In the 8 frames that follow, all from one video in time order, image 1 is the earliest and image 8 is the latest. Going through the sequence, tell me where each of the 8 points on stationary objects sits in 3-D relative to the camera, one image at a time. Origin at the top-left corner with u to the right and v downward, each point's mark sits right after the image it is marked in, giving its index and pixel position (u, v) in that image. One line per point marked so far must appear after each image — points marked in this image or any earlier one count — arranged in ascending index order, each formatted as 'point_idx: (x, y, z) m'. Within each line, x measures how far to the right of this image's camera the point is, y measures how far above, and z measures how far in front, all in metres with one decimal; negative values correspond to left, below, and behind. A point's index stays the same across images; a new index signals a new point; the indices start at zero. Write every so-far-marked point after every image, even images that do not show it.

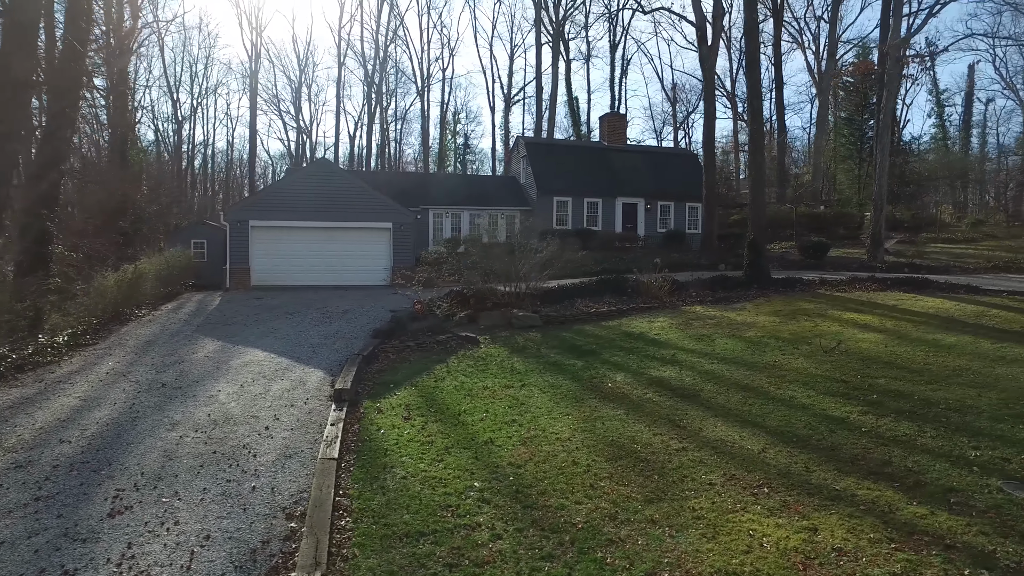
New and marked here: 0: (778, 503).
0: (+2.0, -1.7, +4.9) m
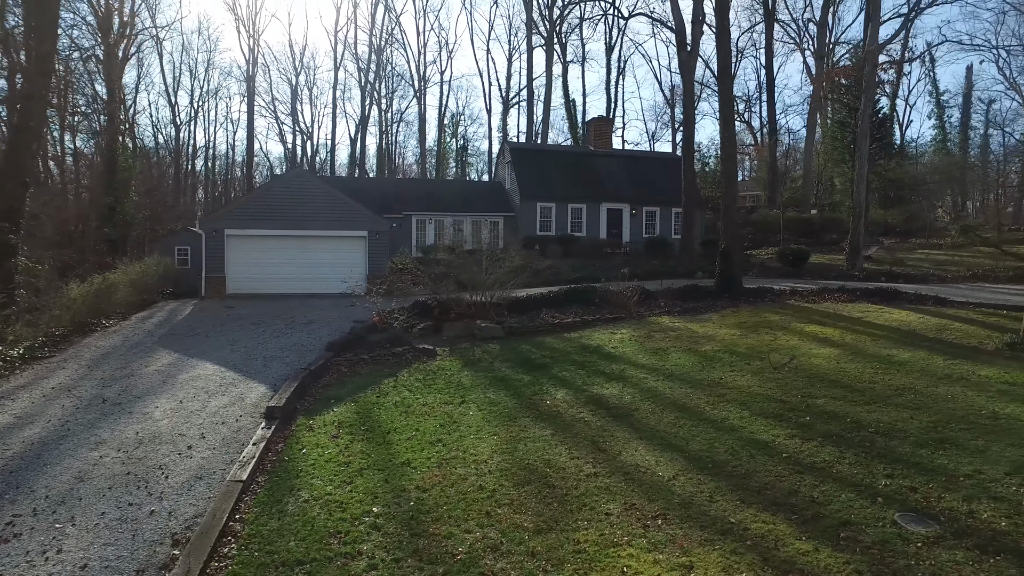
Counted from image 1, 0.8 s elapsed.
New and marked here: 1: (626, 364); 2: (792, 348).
0: (+1.1, -1.9, +4.9) m
1: (+1.8, -1.2, +9.9) m
2: (+4.4, -0.9, +10.1) m
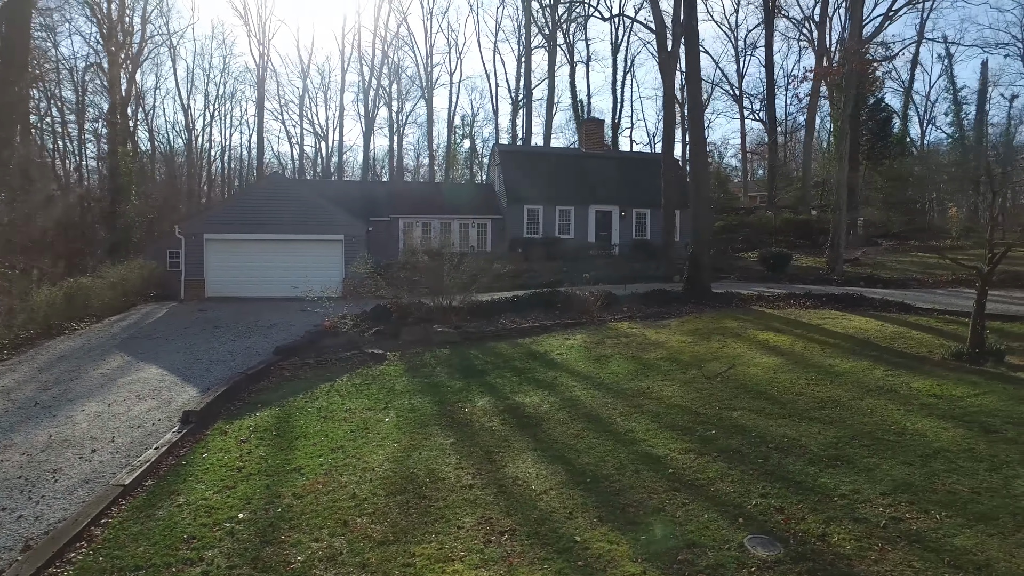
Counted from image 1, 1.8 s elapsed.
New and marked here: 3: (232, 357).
0: (-0.1, -2.0, +4.9) m
1: (+0.8, -1.3, +9.9) m
2: (+3.5, -1.1, +9.9) m
3: (-4.5, -1.1, +10.3) m
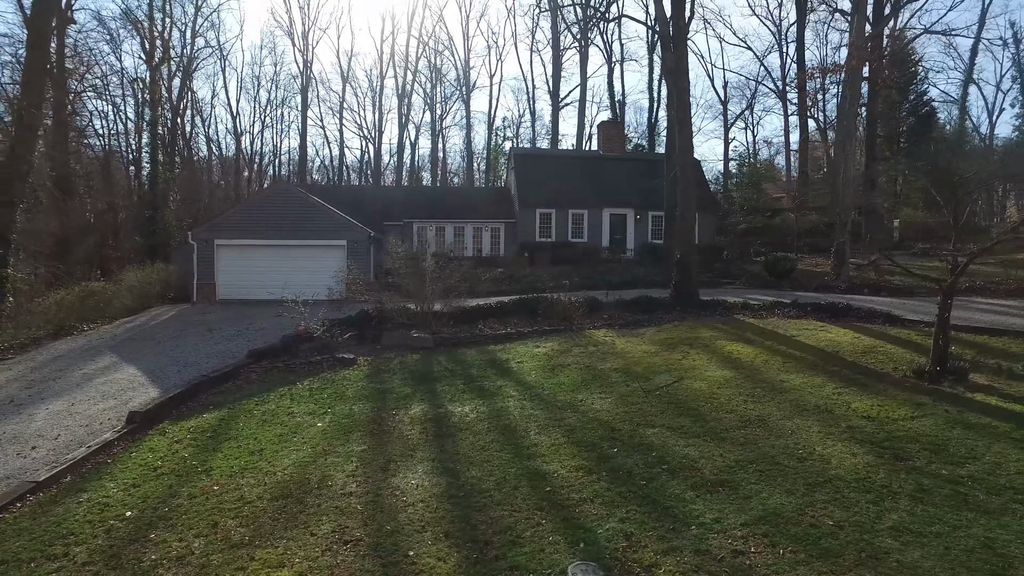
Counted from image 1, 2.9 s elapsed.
0: (-1.4, -2.2, +5.0) m
1: (0.0, -1.4, +9.9) m
2: (+2.7, -1.2, +9.6) m
3: (-5.2, -1.2, +10.9) m
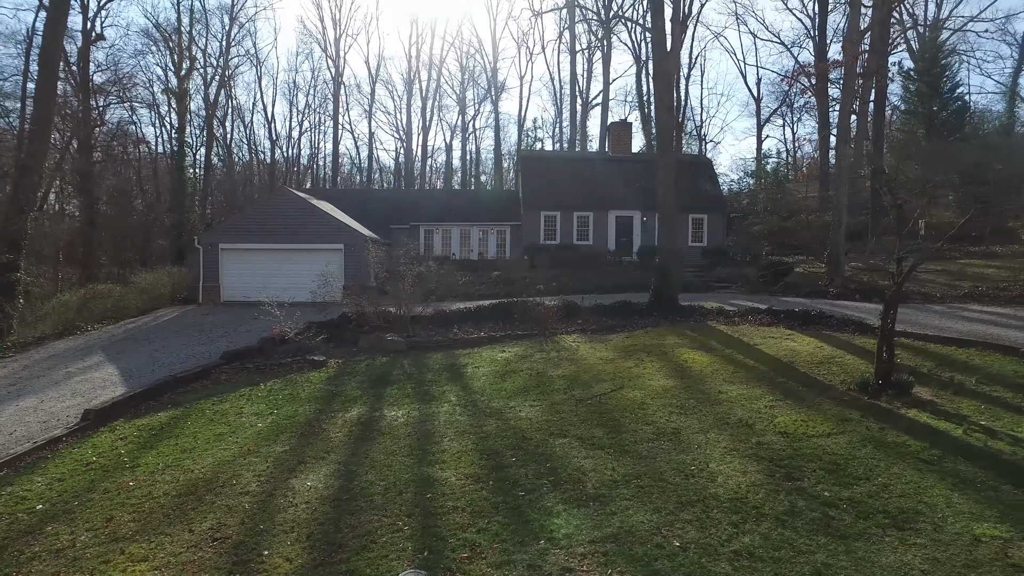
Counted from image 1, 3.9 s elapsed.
0: (-2.7, -2.3, +5.3) m
1: (-0.8, -1.5, +10.0) m
2: (+1.8, -1.3, +9.4) m
3: (-5.9, -1.3, +11.5) m
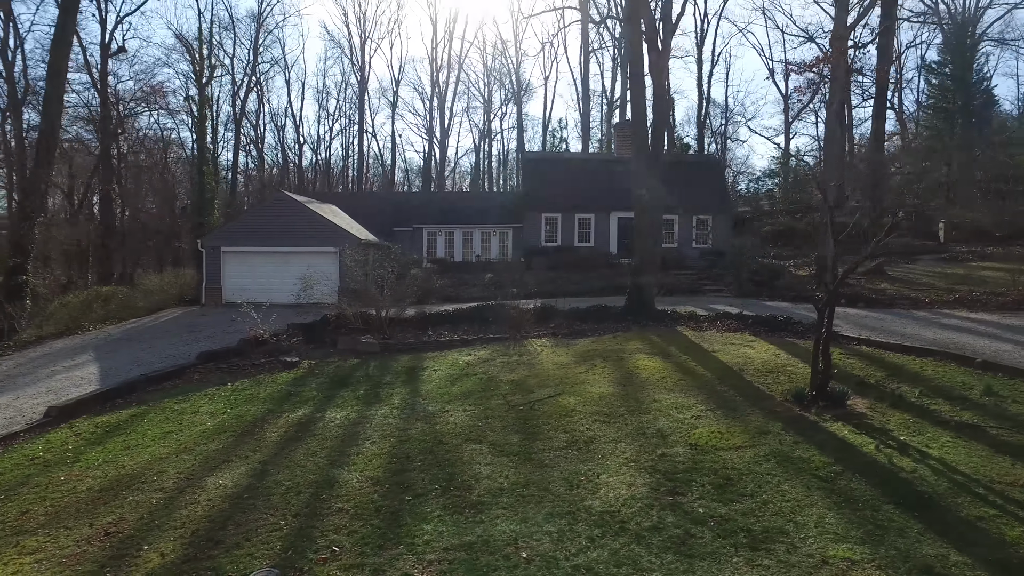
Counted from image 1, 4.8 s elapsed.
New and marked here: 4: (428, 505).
0: (-3.8, -2.3, +5.5) m
1: (-1.6, -1.6, +10.1) m
2: (+1.0, -1.4, +9.3) m
3: (-6.6, -1.4, +12.0) m
4: (-0.8, -2.1, +6.1) m
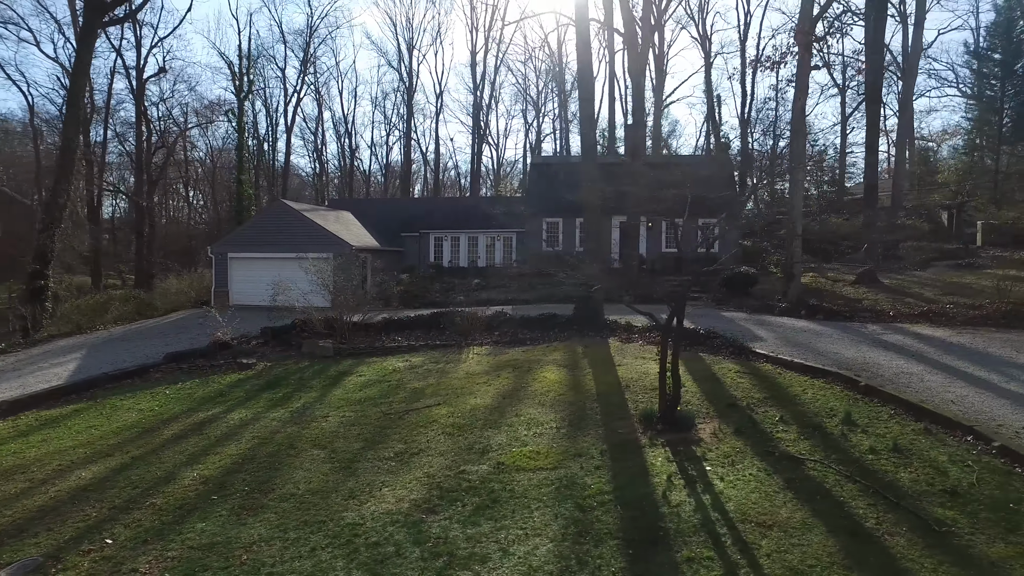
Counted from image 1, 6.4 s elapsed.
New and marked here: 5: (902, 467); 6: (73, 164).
0: (-6.0, -2.4, +6.3) m
1: (-3.1, -1.7, +10.4) m
2: (-0.6, -1.5, +9.3) m
3: (-7.7, -1.4, +13.0) m
4: (-2.9, -2.2, +6.3) m
5: (+3.4, -1.5, +5.5) m
6: (-11.1, +3.2, +16.2) m
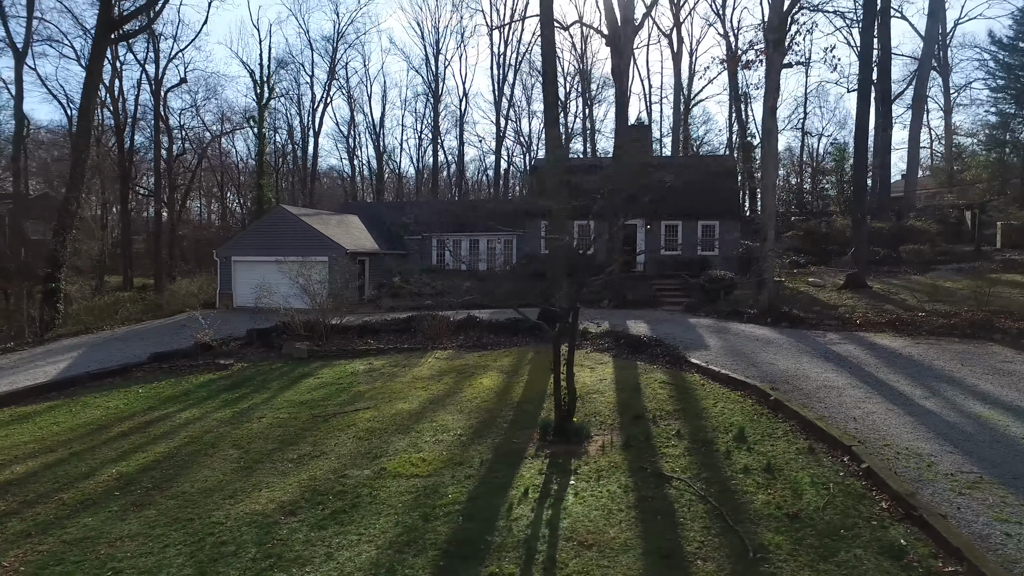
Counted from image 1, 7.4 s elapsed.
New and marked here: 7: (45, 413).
0: (-7.2, -2.5, +6.8) m
1: (-3.9, -1.8, +10.7) m
2: (-1.6, -1.6, +9.3) m
3: (-8.3, -1.5, +13.7) m
4: (-4.1, -2.2, +6.6) m
5: (+2.1, -1.6, +5.2) m
6: (-11.5, +3.2, +17.2) m
7: (-7.8, -2.1, +10.6) m
